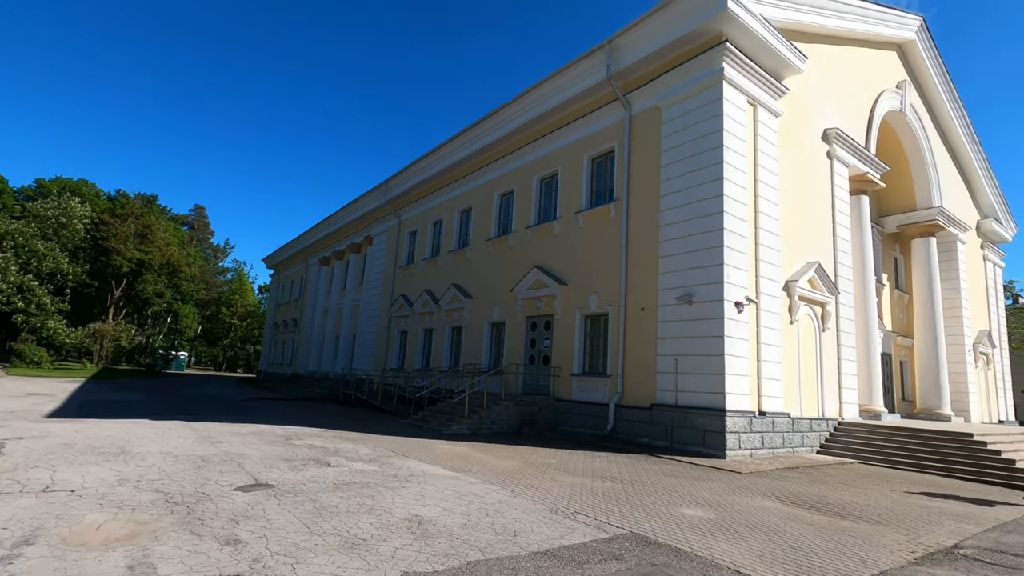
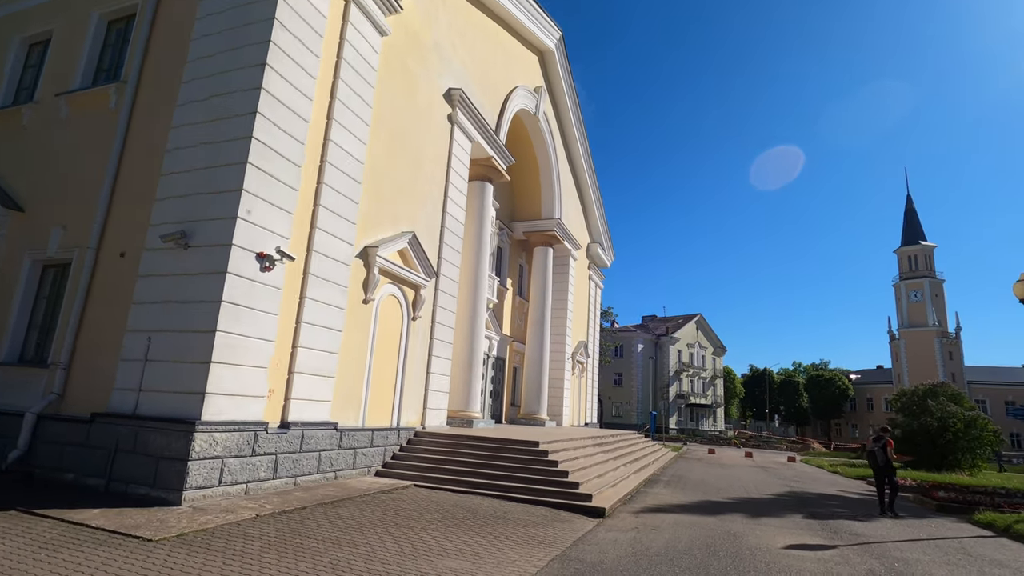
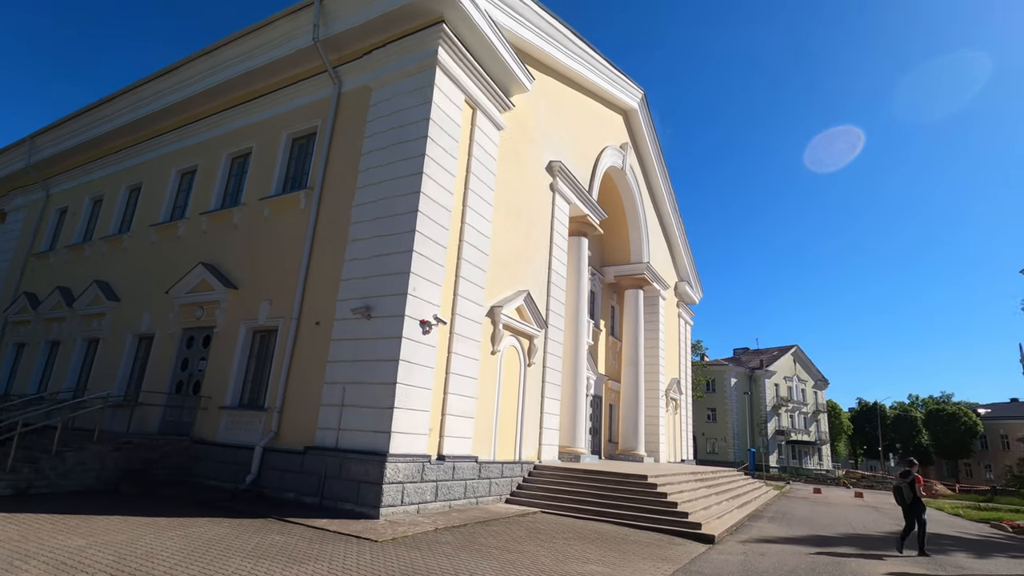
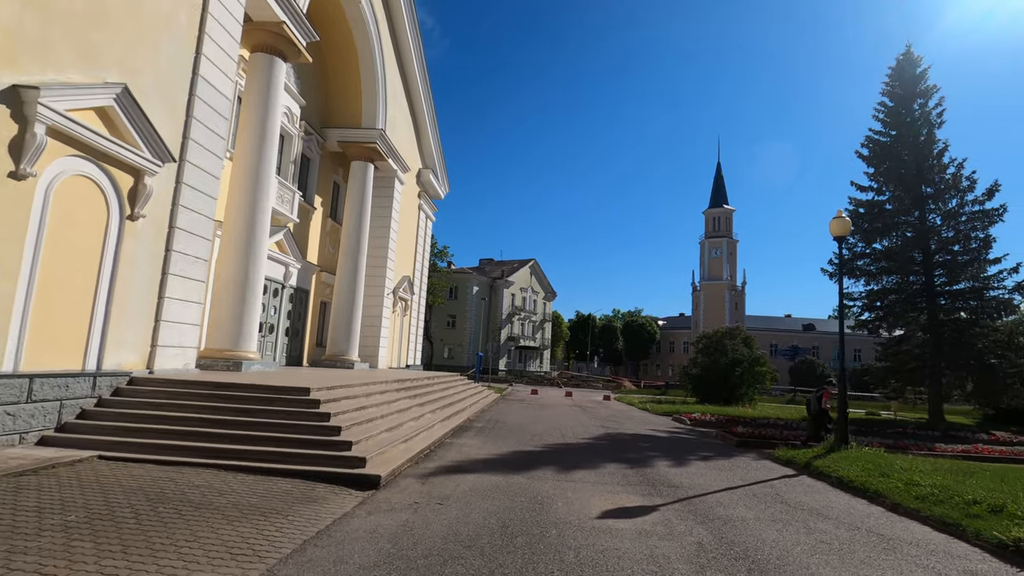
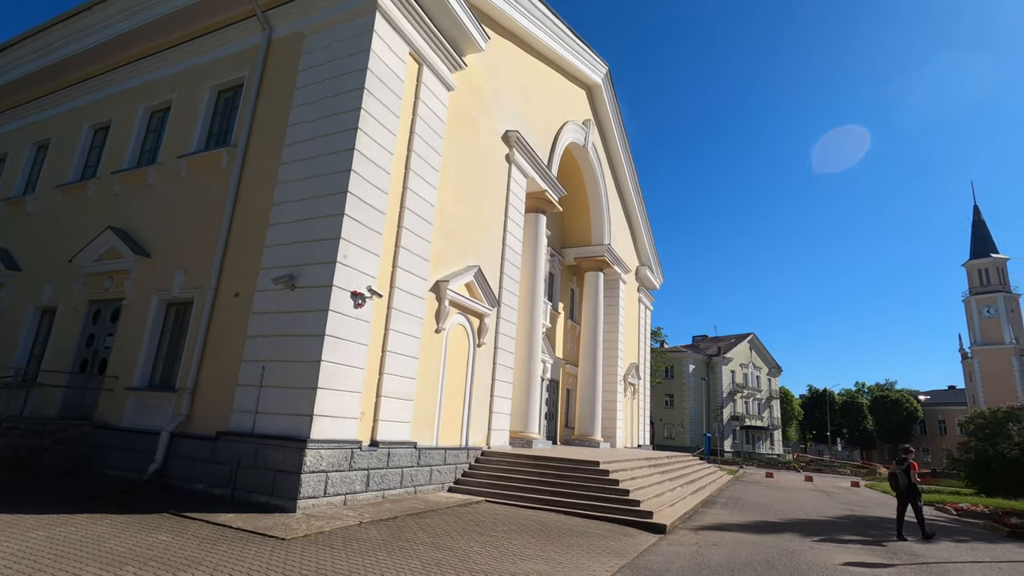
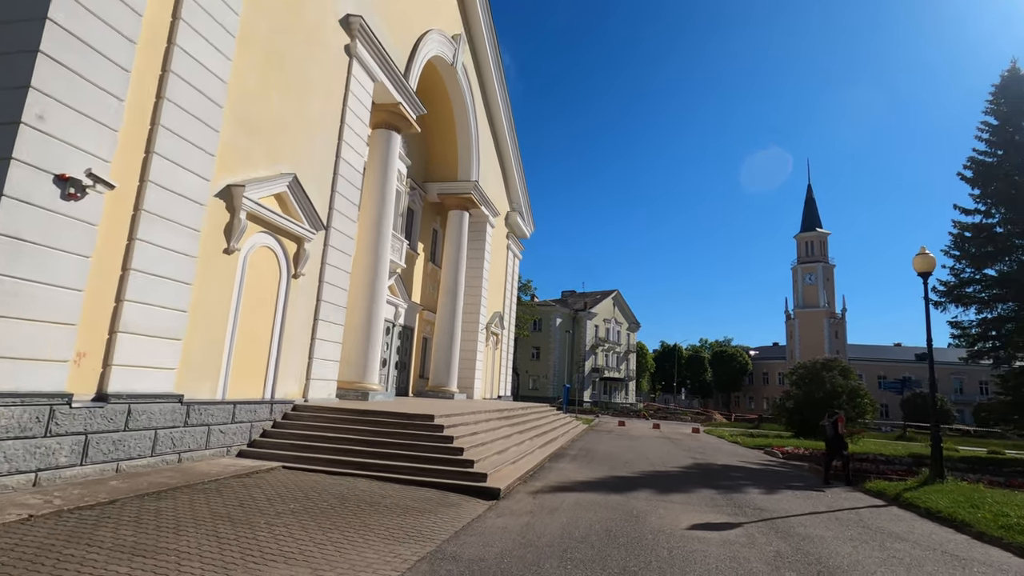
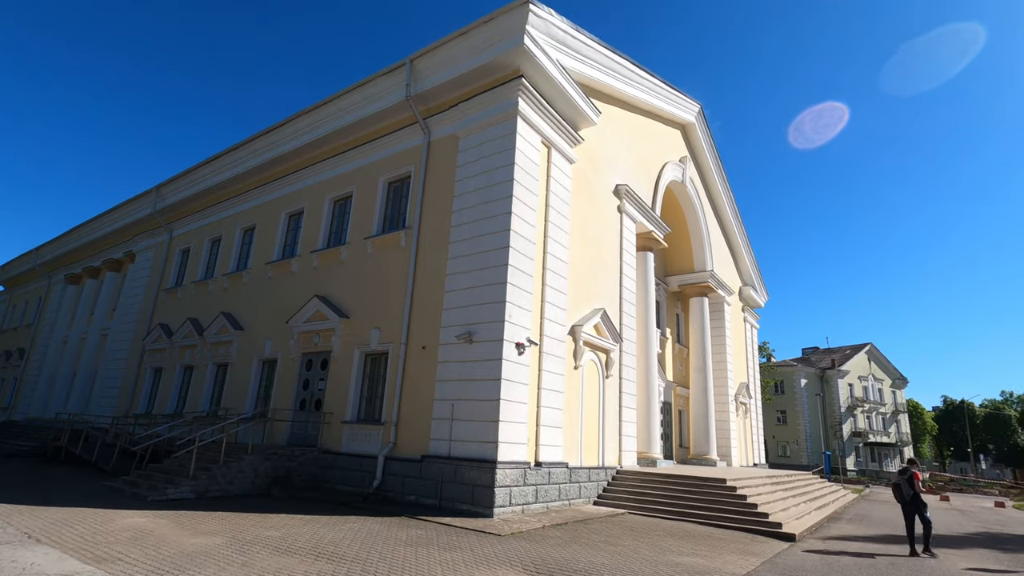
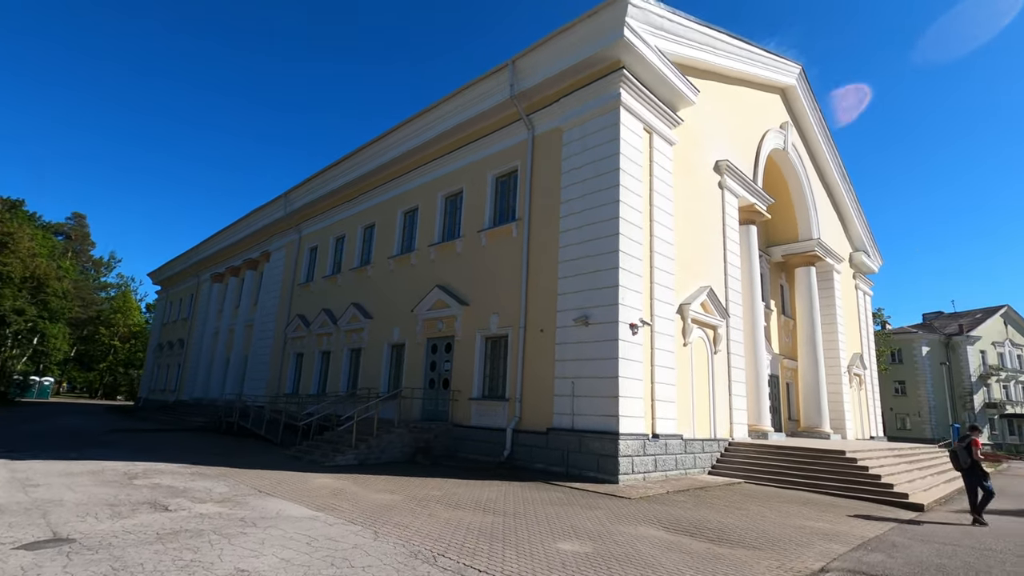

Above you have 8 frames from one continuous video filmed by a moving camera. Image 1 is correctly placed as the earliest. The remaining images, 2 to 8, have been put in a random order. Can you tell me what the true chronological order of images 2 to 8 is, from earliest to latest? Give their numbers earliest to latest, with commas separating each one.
8, 7, 3, 5, 2, 6, 4
